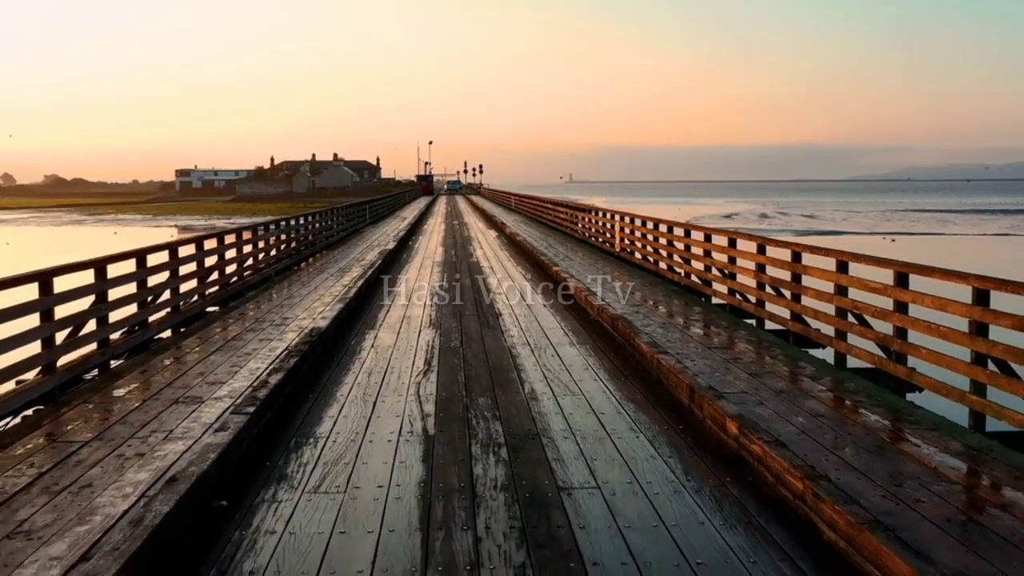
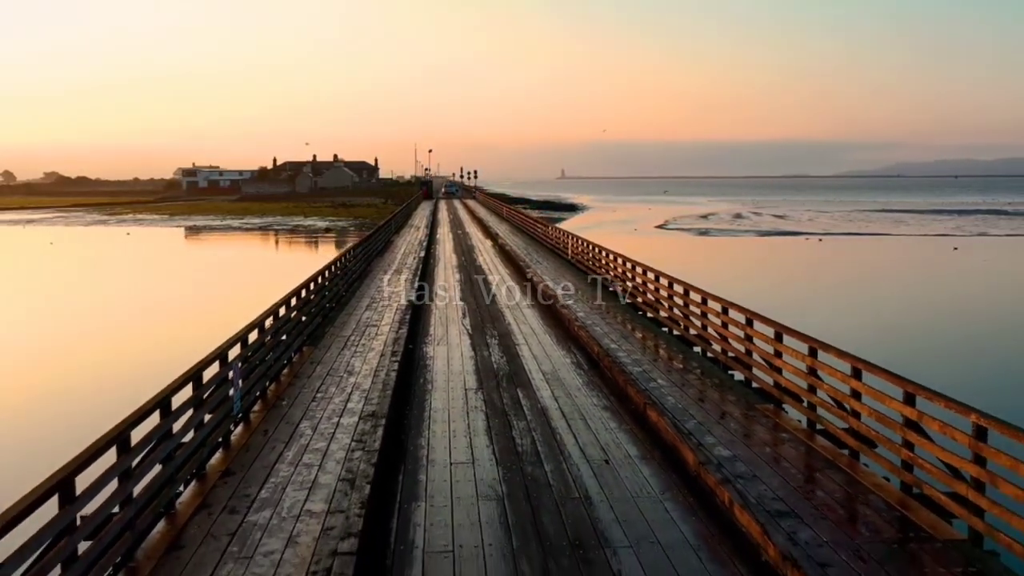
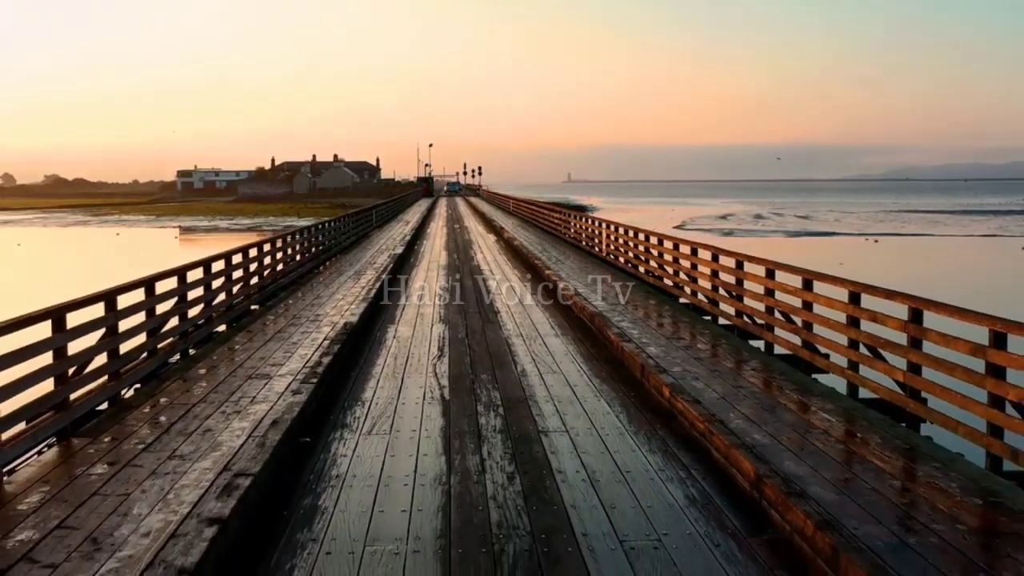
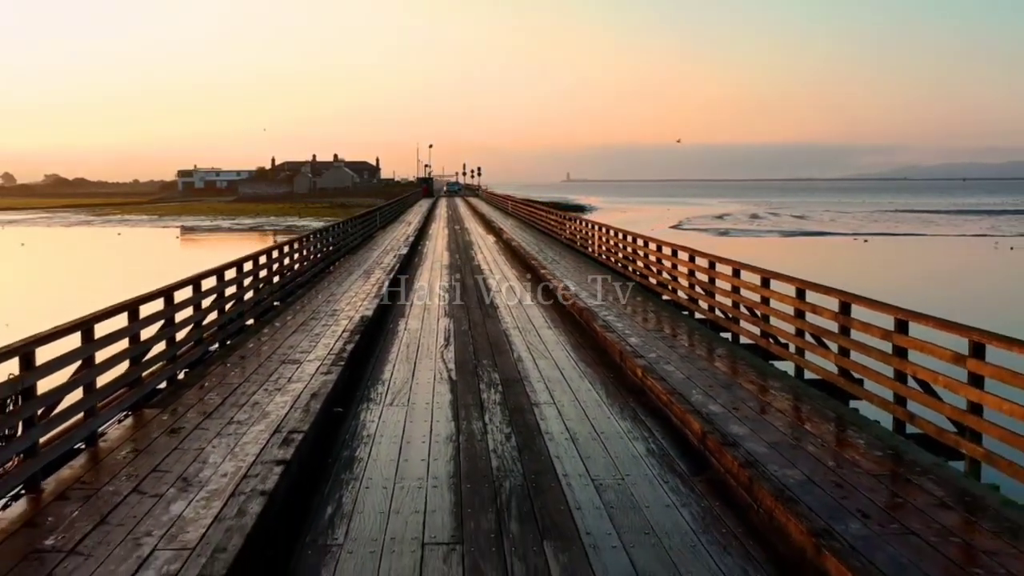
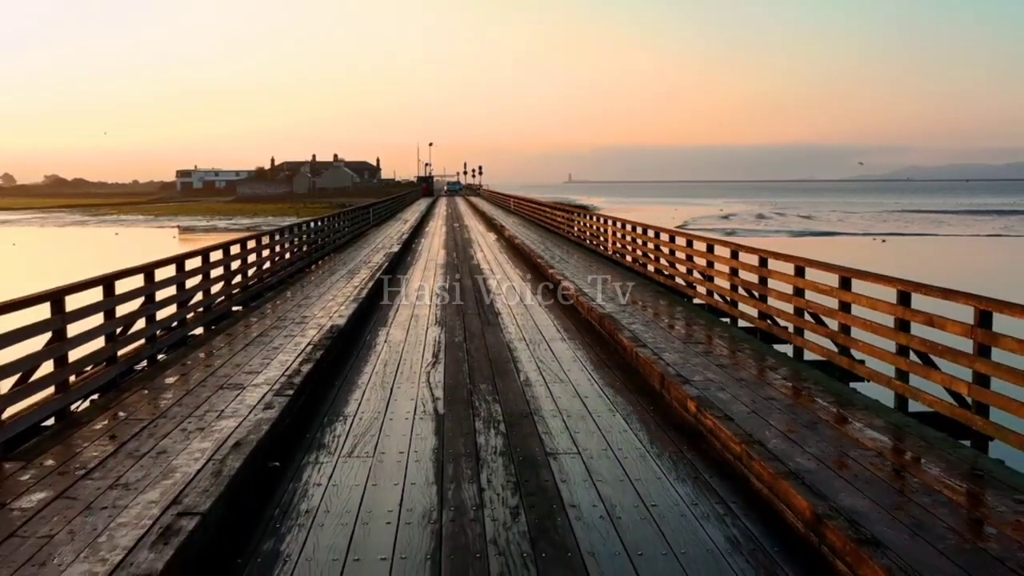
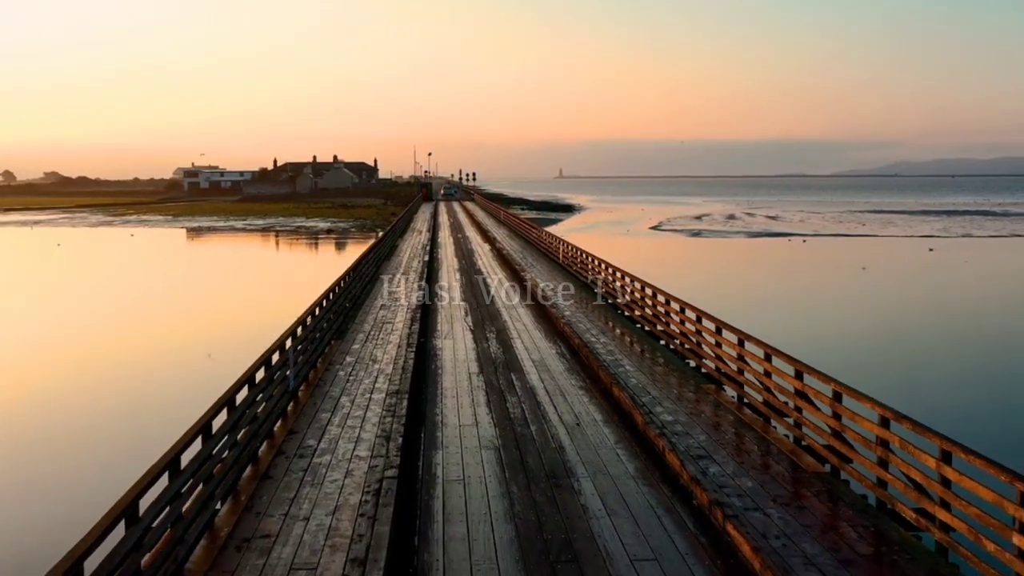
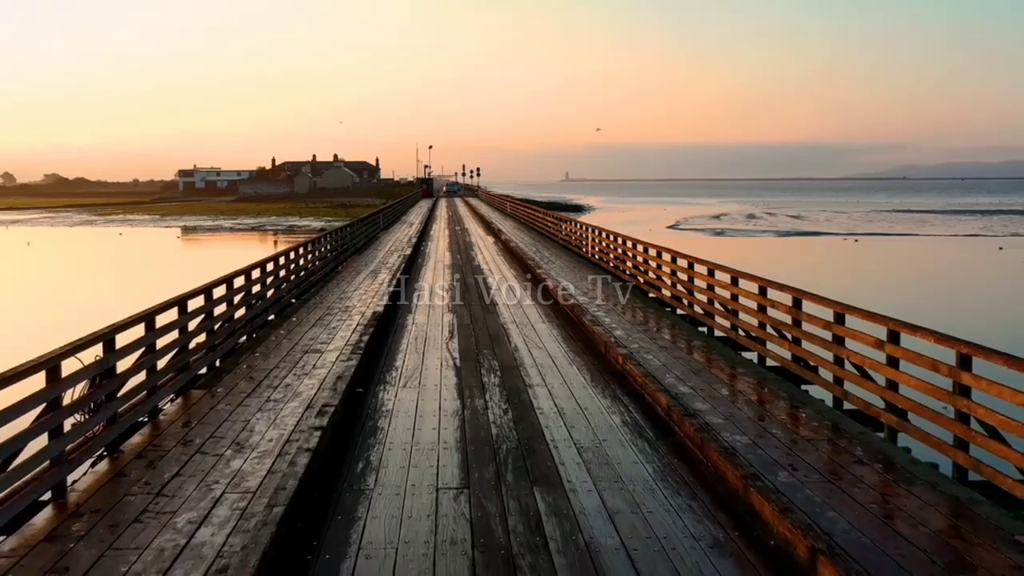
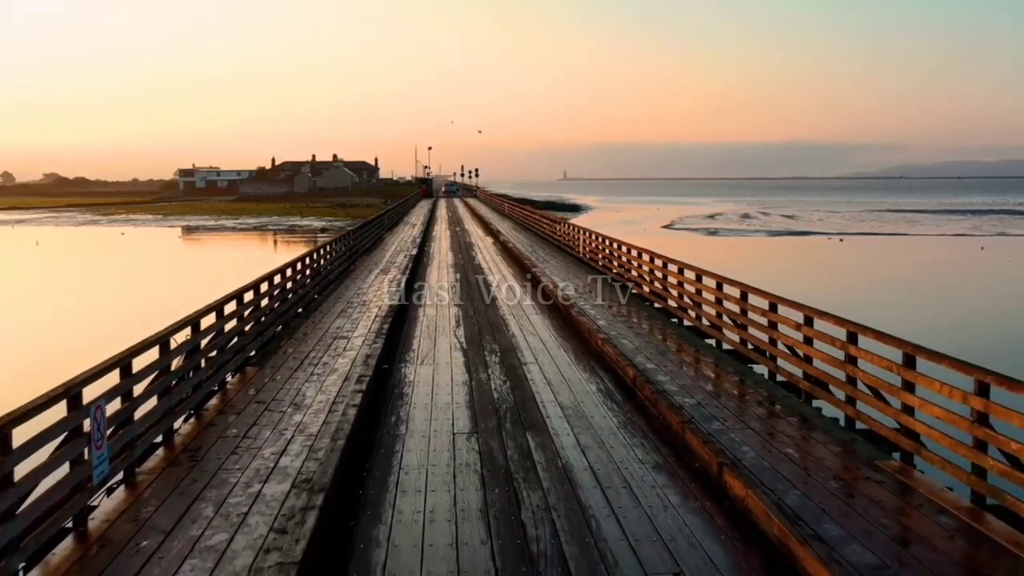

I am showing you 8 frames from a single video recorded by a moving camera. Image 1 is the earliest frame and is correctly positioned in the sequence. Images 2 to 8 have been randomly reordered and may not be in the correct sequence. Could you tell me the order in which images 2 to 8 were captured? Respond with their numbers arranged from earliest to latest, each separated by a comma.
5, 3, 4, 7, 8, 2, 6
